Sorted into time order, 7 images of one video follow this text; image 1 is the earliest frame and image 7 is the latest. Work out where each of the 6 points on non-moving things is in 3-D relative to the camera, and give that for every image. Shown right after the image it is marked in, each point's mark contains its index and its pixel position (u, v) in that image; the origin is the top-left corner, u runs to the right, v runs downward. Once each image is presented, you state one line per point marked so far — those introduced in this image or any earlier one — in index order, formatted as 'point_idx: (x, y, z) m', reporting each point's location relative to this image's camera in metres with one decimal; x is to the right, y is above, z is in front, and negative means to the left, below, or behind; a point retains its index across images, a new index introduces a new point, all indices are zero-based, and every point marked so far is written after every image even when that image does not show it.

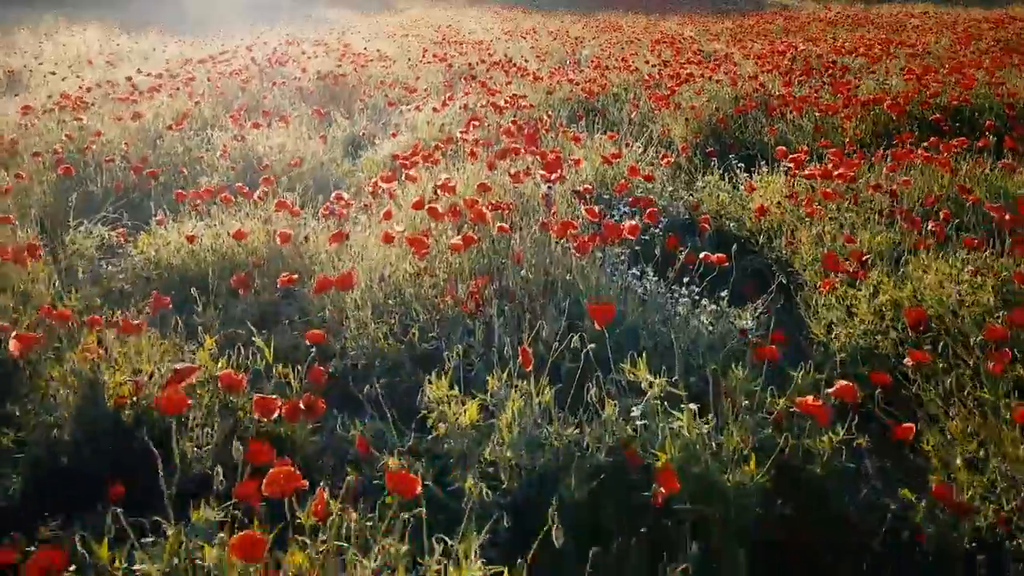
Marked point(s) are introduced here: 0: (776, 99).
0: (+2.3, +1.6, +6.8) m
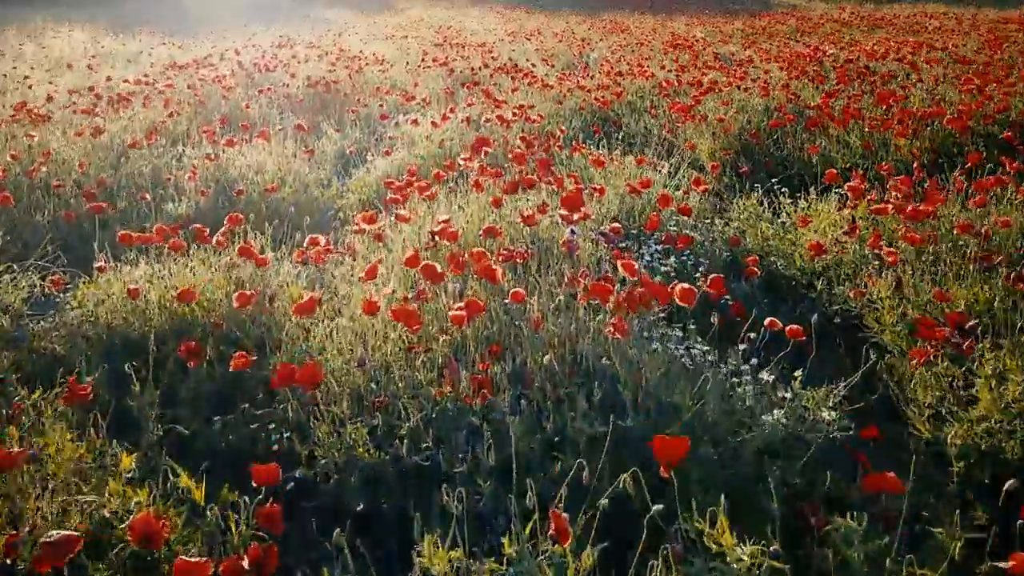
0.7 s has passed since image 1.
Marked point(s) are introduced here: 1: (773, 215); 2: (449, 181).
0: (+2.4, +1.4, +6.1) m
1: (+1.6, +0.4, +4.7) m
2: (-0.3, +0.6, +4.0) m
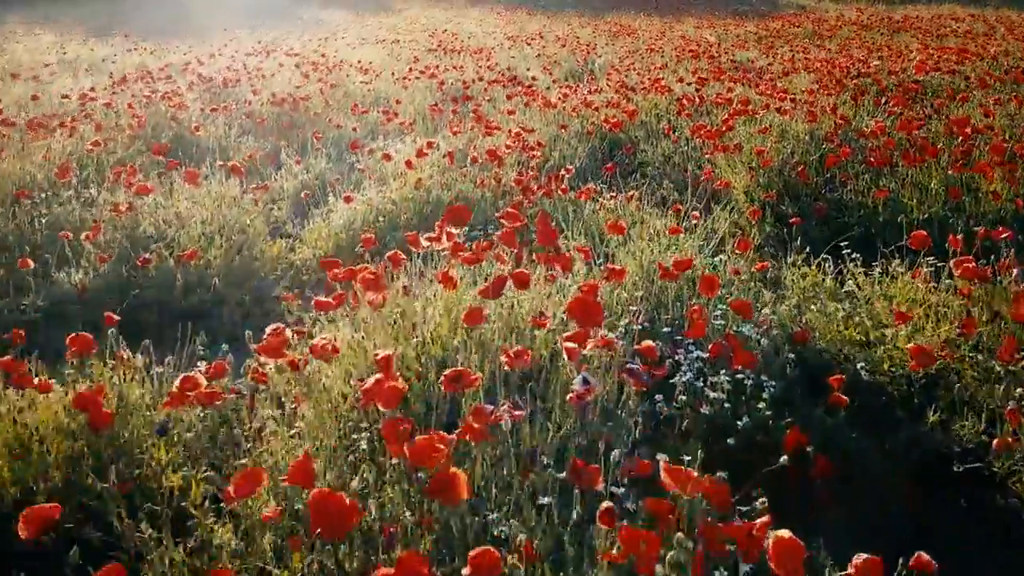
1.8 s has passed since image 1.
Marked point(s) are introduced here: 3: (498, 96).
0: (+2.3, +0.9, +5.0) m
1: (+1.5, 0.0, +3.6) m
2: (-0.4, +0.1, +2.9) m
3: (-0.1, +1.9, +7.8) m
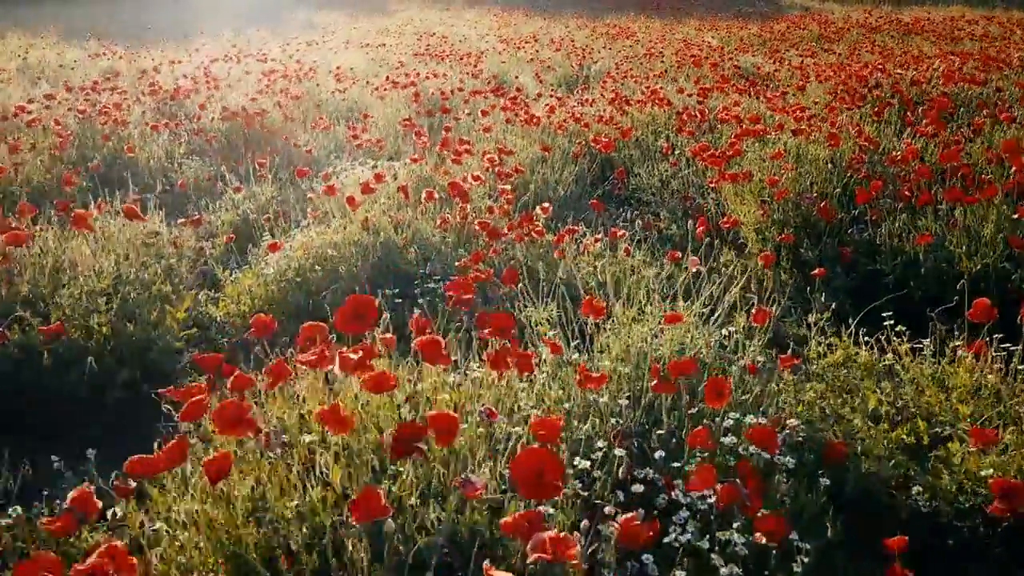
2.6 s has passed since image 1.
0: (+2.1, +0.6, +4.3) m
1: (+1.4, -0.3, +2.9) m
2: (-0.5, -0.2, +2.2) m
3: (-0.3, +1.6, +7.1) m
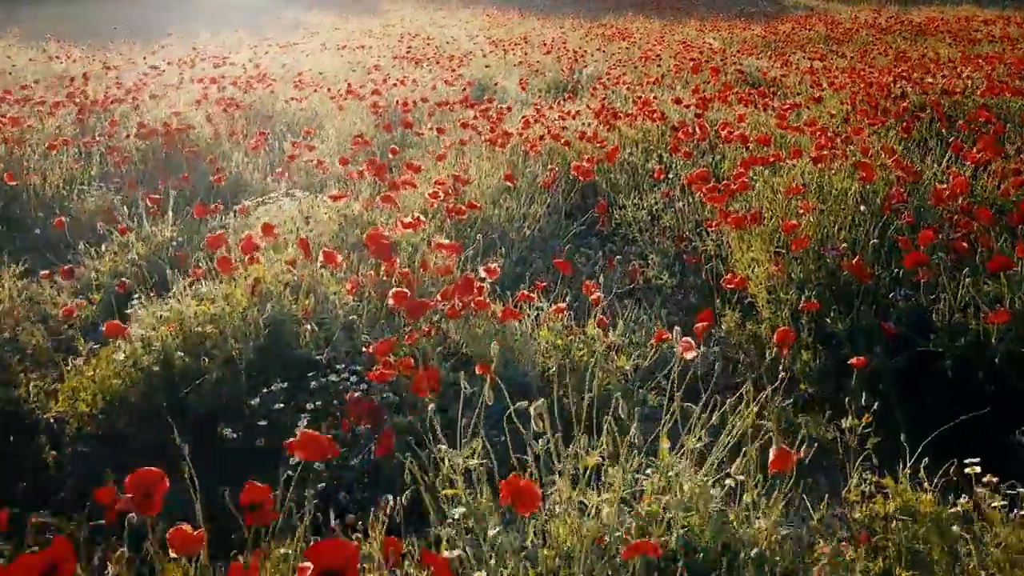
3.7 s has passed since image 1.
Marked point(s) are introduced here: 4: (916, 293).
0: (+1.9, +0.3, +3.4) m
1: (+1.1, -0.6, +2.0) m
2: (-0.8, -0.5, +1.3) m
3: (-0.5, +1.3, +6.1) m
4: (+1.6, 0.0, +3.0) m
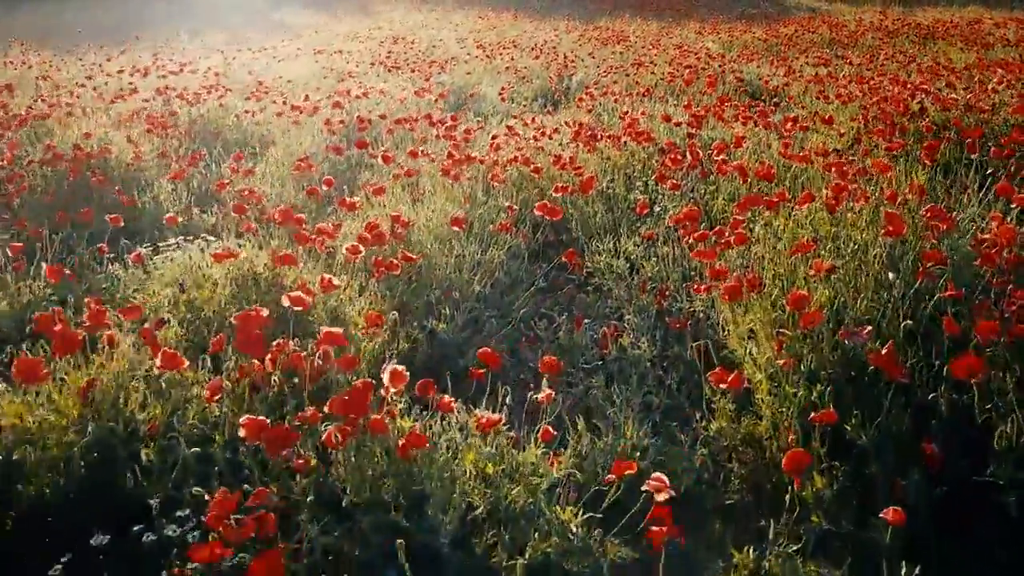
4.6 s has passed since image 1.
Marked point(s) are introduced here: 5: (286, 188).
0: (+1.7, 0.0, +2.6) m
1: (+0.9, -0.9, +1.2) m
2: (-1.0, -0.8, +0.5) m
3: (-0.8, +1.0, +5.4) m
4: (+1.3, -0.3, +2.3) m
5: (-1.4, +0.6, +4.7) m
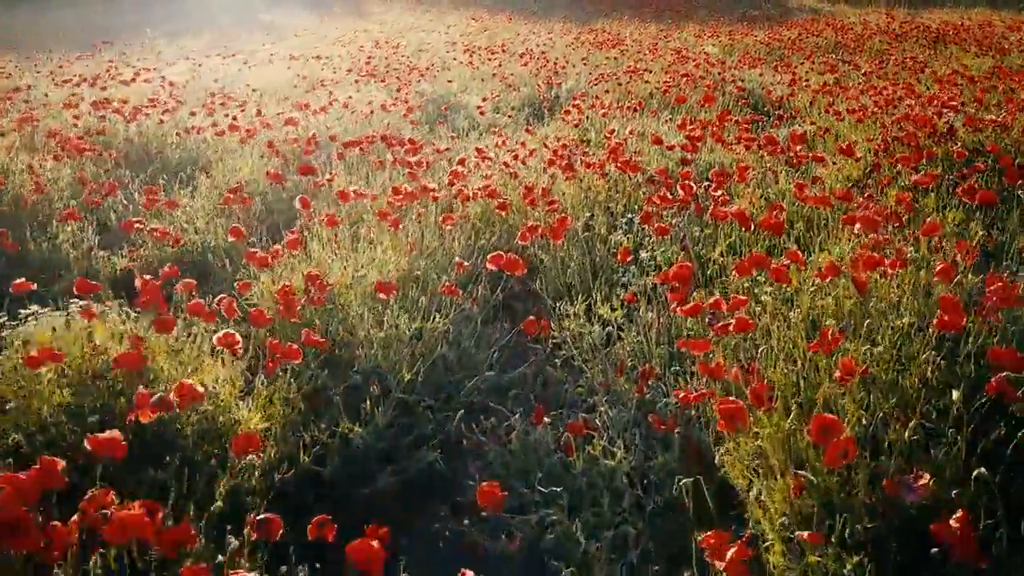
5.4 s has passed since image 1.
0: (+1.5, -0.3, +1.9) m
1: (+0.7, -1.2, +0.5) m
2: (-1.2, -1.1, -0.2) m
3: (-1.0, +0.7, +4.7) m
4: (+1.1, -0.6, +1.6) m
5: (-1.6, +0.3, +4.0) m
